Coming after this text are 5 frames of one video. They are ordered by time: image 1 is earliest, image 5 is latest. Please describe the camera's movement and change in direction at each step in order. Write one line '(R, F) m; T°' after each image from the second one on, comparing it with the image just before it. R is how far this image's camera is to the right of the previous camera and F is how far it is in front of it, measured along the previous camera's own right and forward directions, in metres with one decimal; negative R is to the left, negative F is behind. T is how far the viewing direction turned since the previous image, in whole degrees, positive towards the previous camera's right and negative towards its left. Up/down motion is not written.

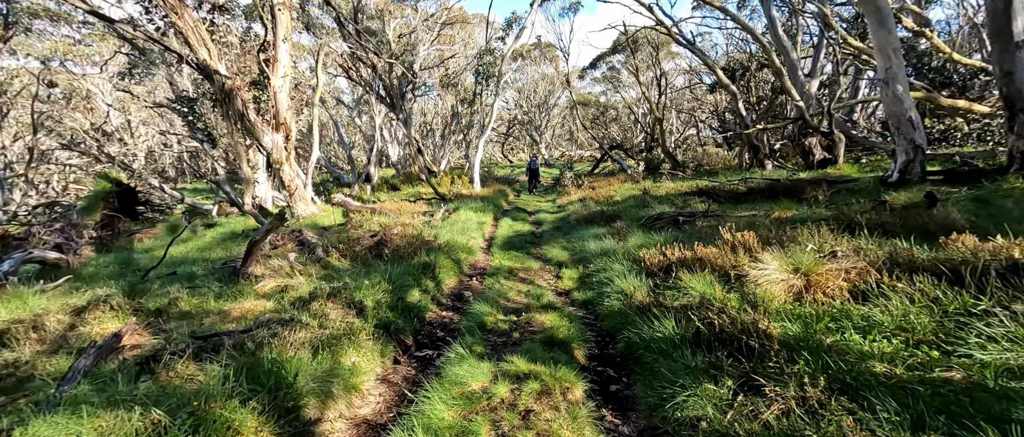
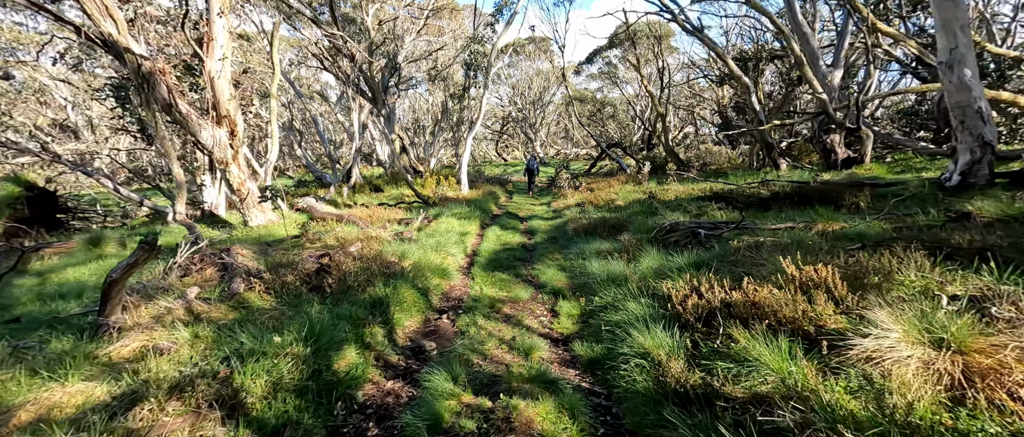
(+0.1, +1.3) m; +1°
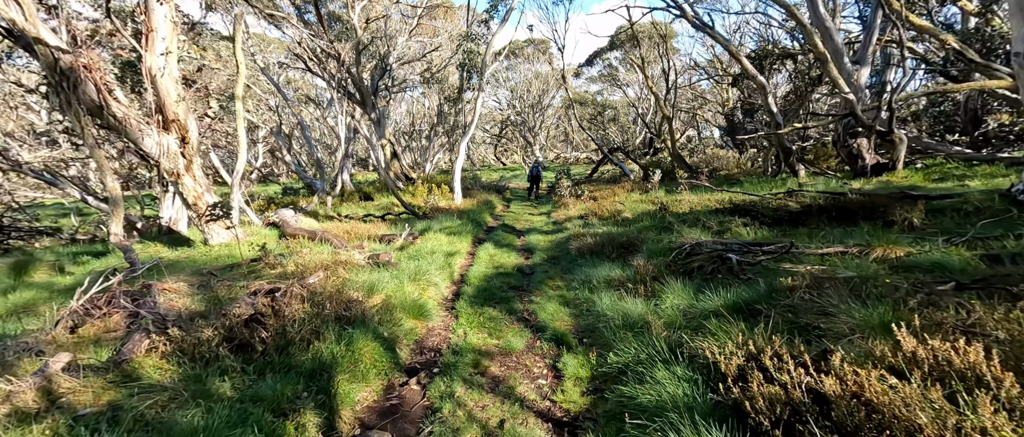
(+0.1, +1.0) m; 0°
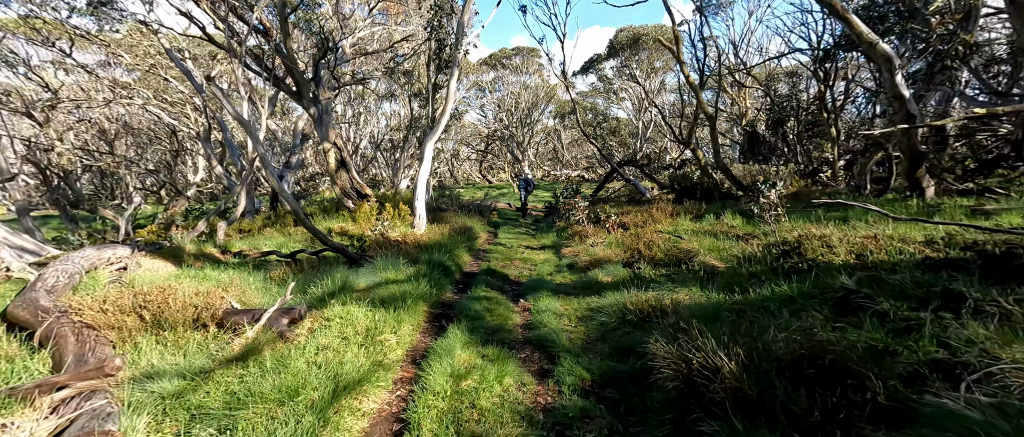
(-0.1, +4.3) m; +2°
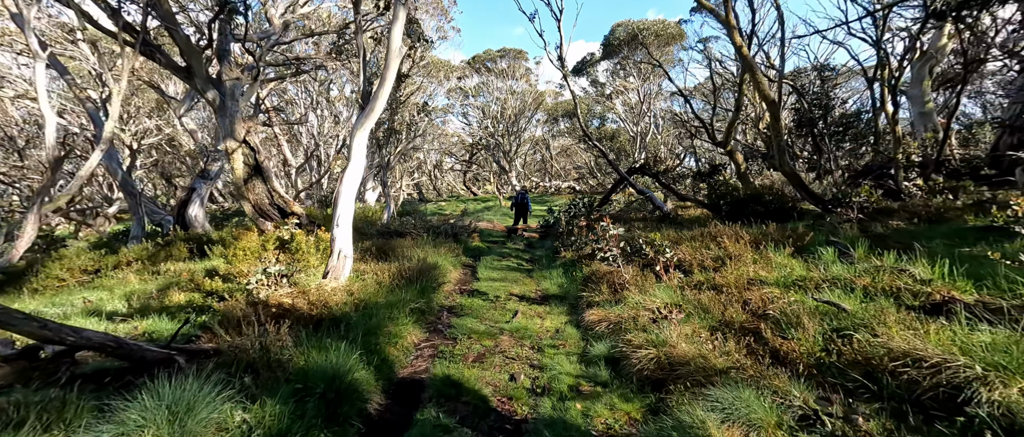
(0.0, +3.6) m; +2°
